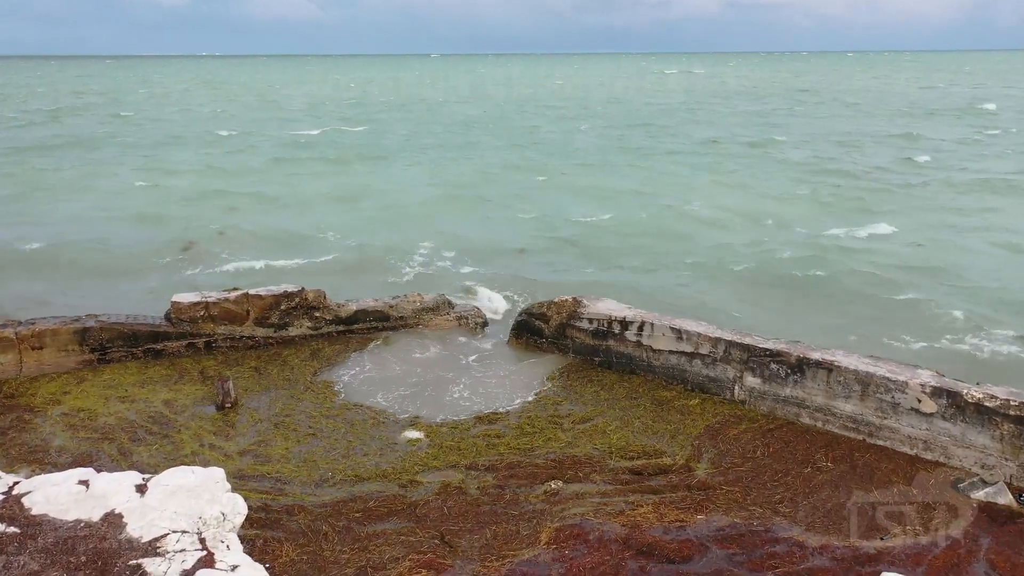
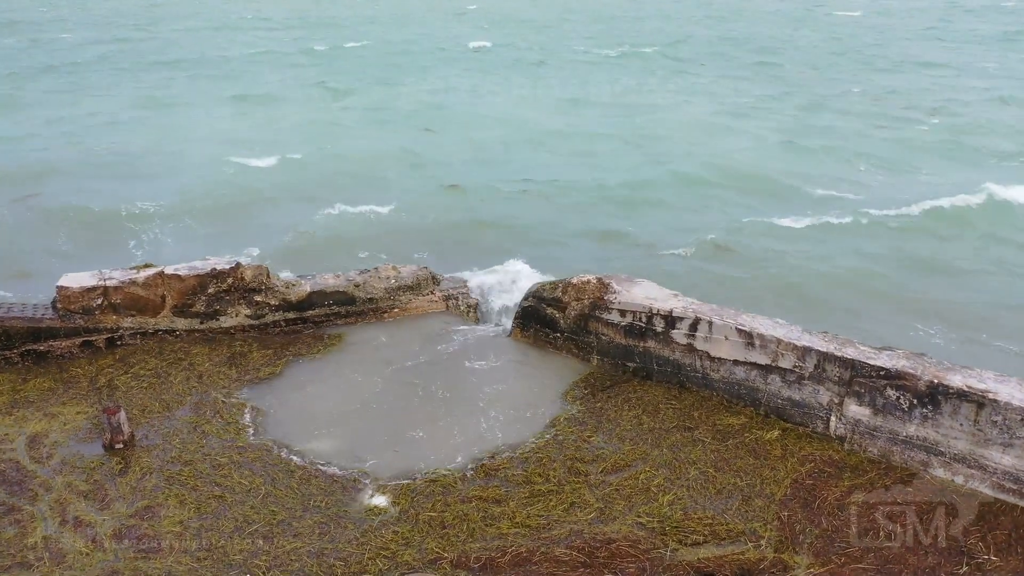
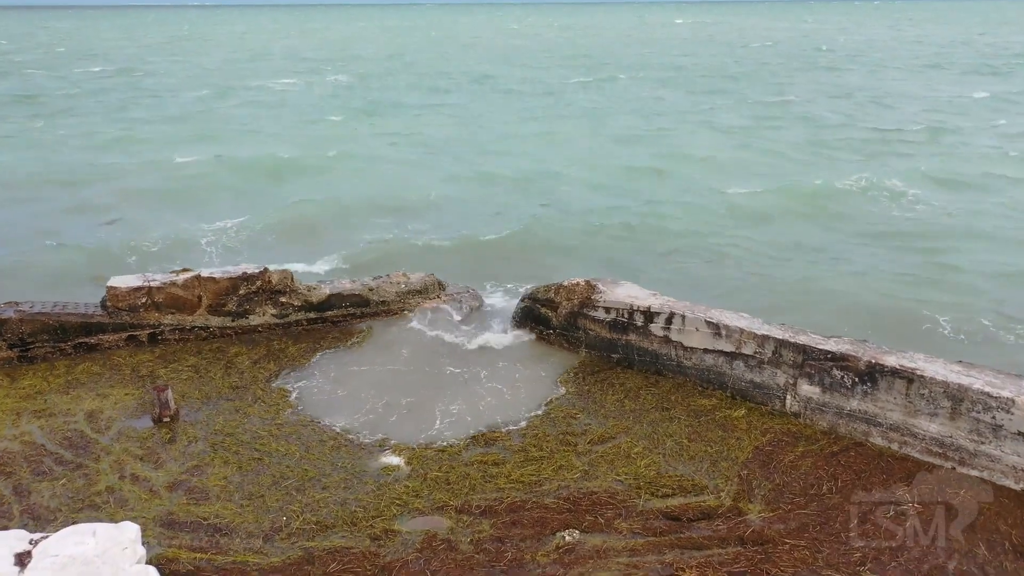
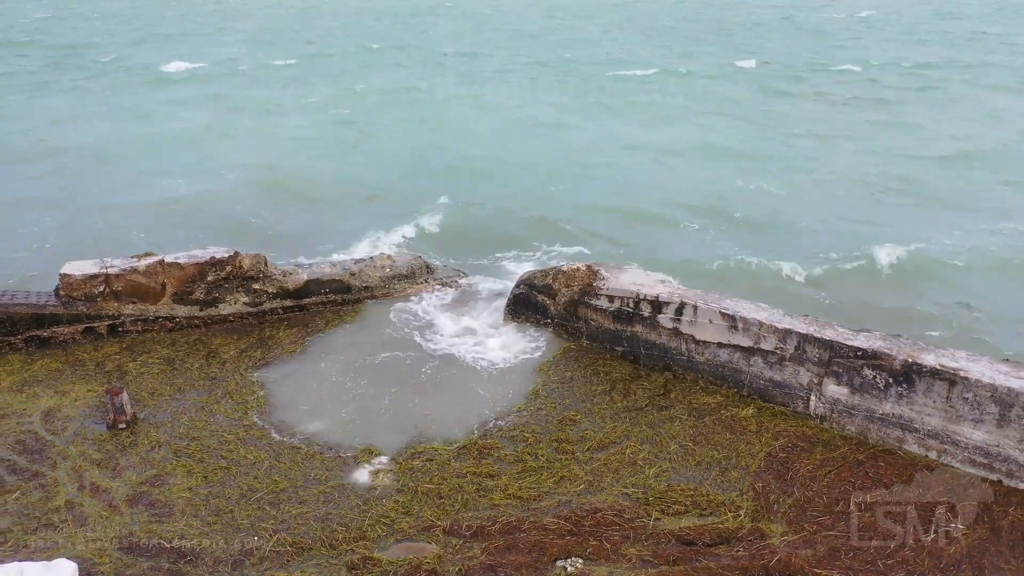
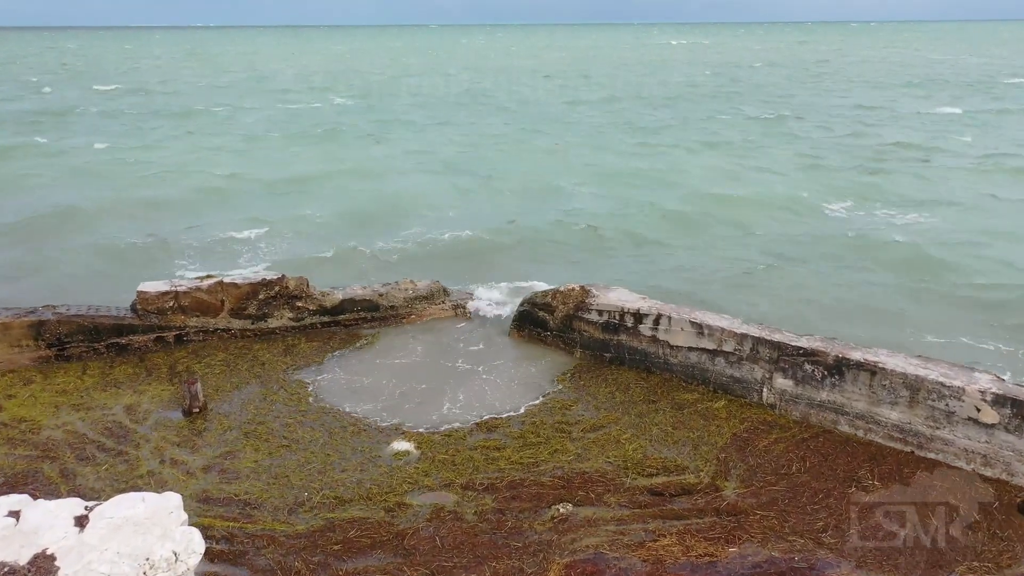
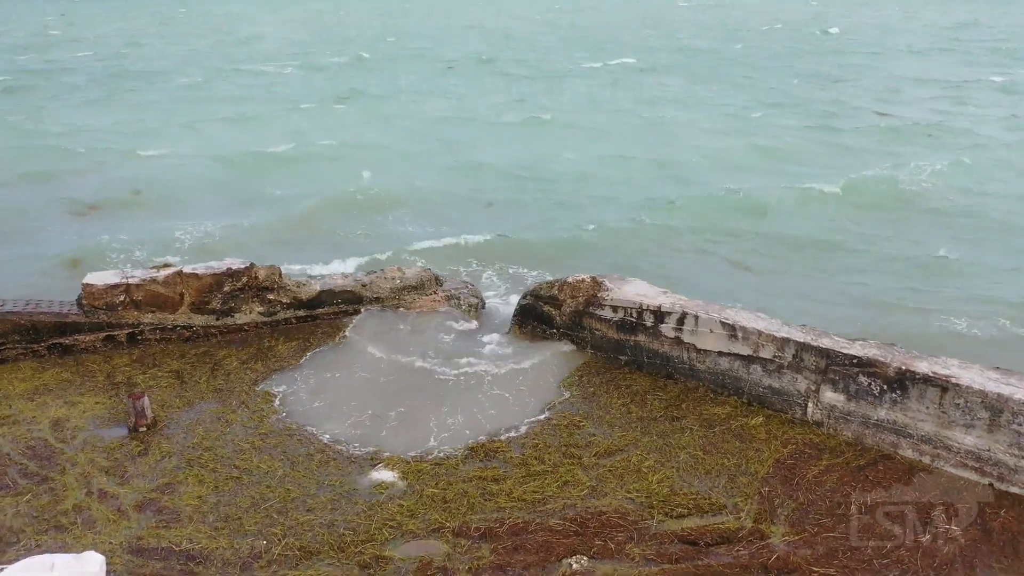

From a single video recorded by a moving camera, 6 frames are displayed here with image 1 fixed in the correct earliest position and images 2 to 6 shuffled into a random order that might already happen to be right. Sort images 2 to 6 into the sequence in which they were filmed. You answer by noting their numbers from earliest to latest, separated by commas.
5, 3, 6, 2, 4
